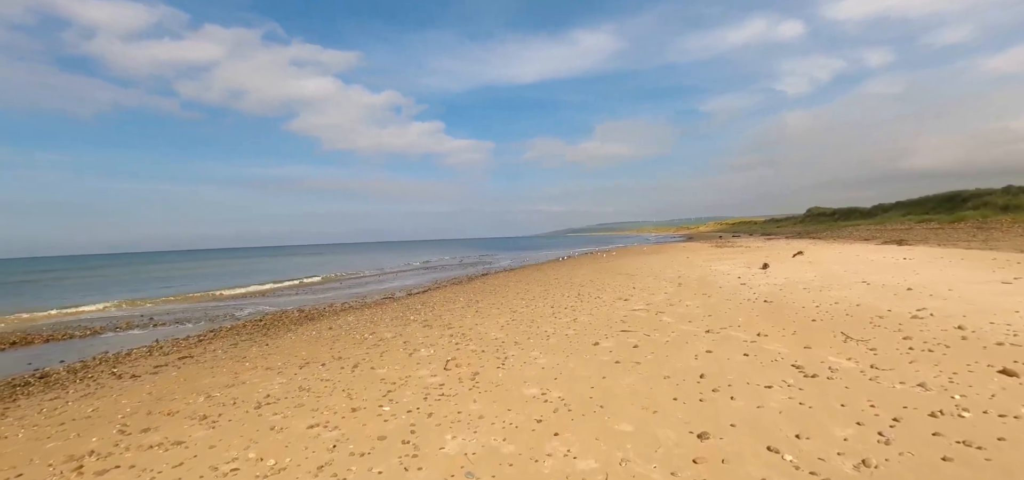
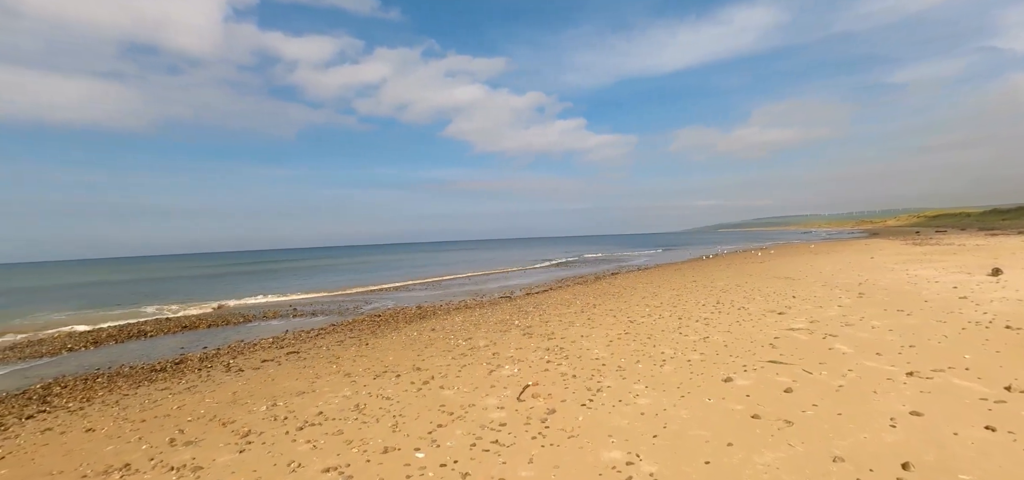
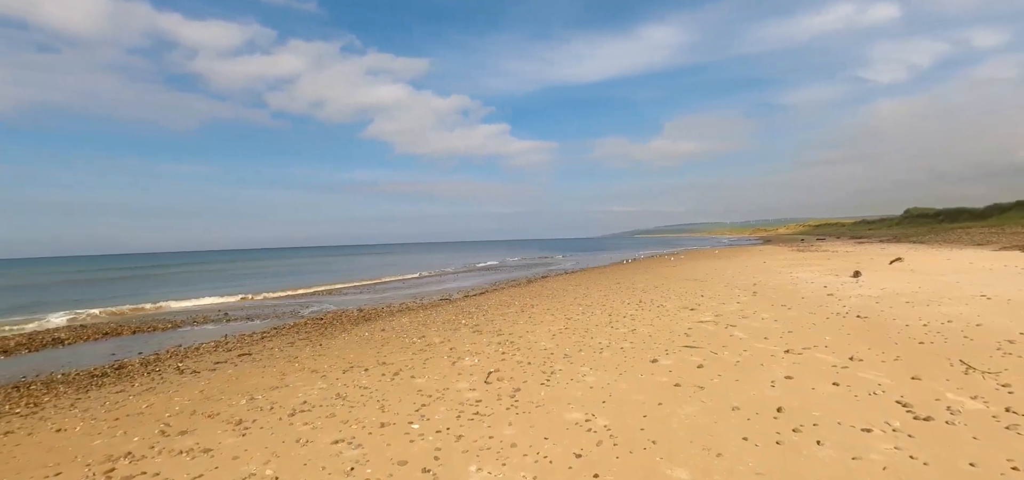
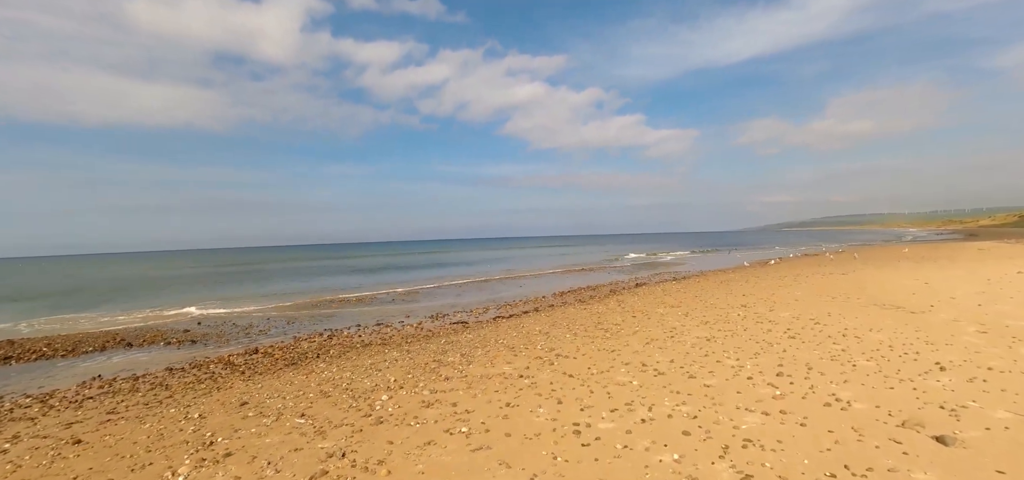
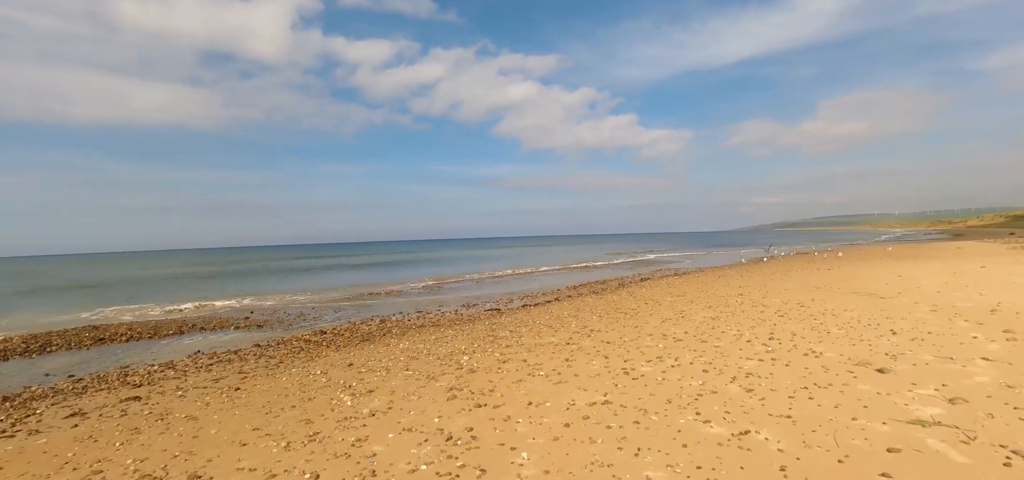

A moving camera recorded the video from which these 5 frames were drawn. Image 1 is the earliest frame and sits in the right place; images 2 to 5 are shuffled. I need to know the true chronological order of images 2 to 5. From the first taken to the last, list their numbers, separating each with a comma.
3, 2, 5, 4
